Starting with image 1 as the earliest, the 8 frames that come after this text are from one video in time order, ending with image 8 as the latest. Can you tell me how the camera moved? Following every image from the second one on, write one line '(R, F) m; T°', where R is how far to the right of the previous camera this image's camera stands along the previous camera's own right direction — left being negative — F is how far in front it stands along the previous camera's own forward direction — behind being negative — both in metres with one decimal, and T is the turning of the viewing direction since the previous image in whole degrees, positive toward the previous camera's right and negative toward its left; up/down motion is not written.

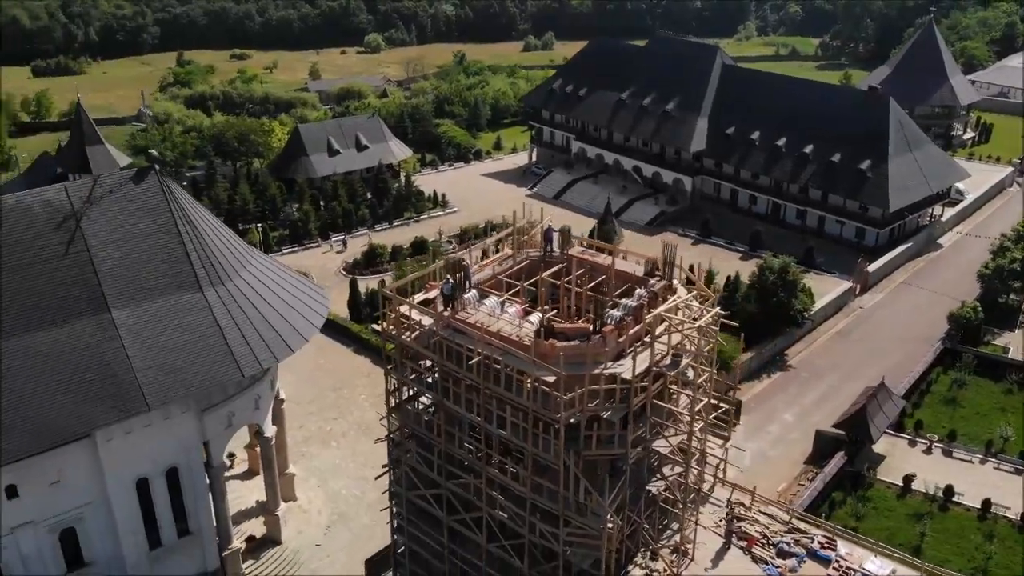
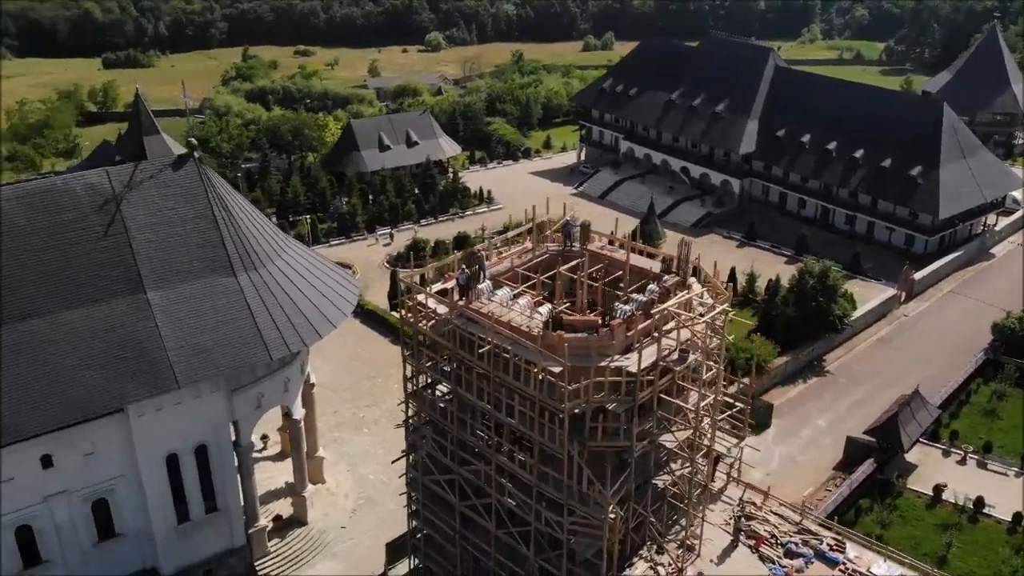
(+1.1, -0.4) m; -4°
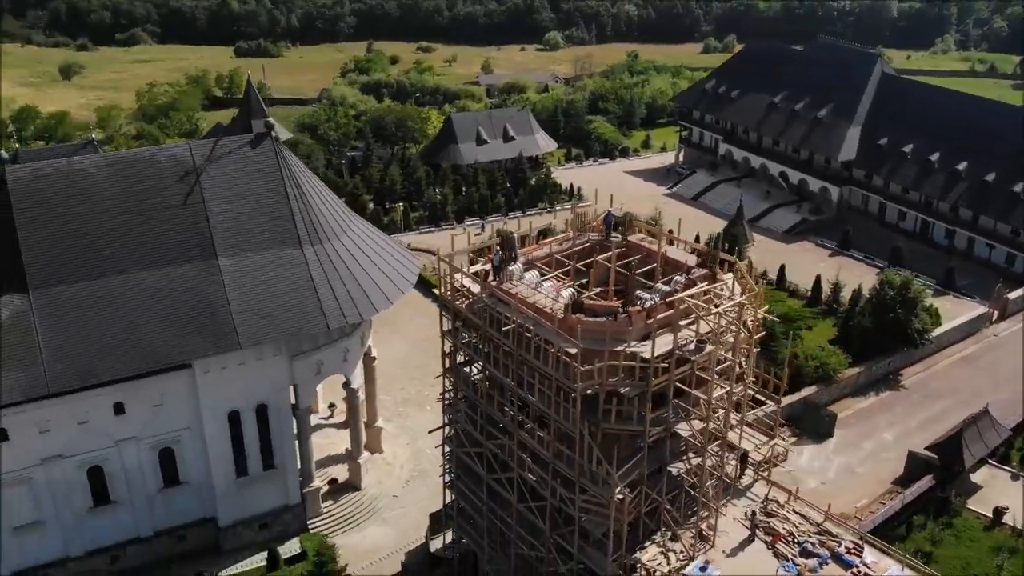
(+2.2, -0.8) m; -7°
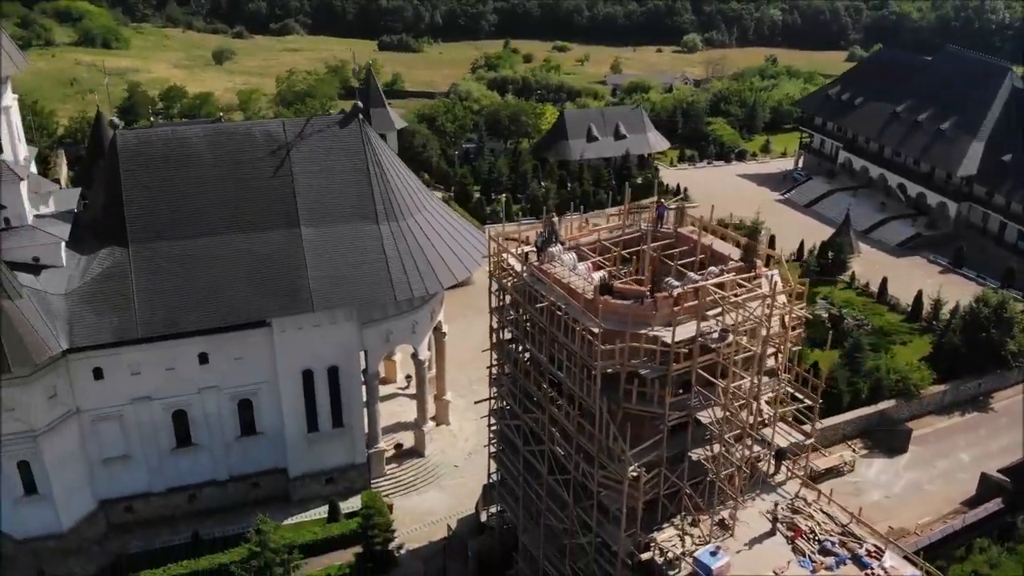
(+2.5, -1.0) m; -8°
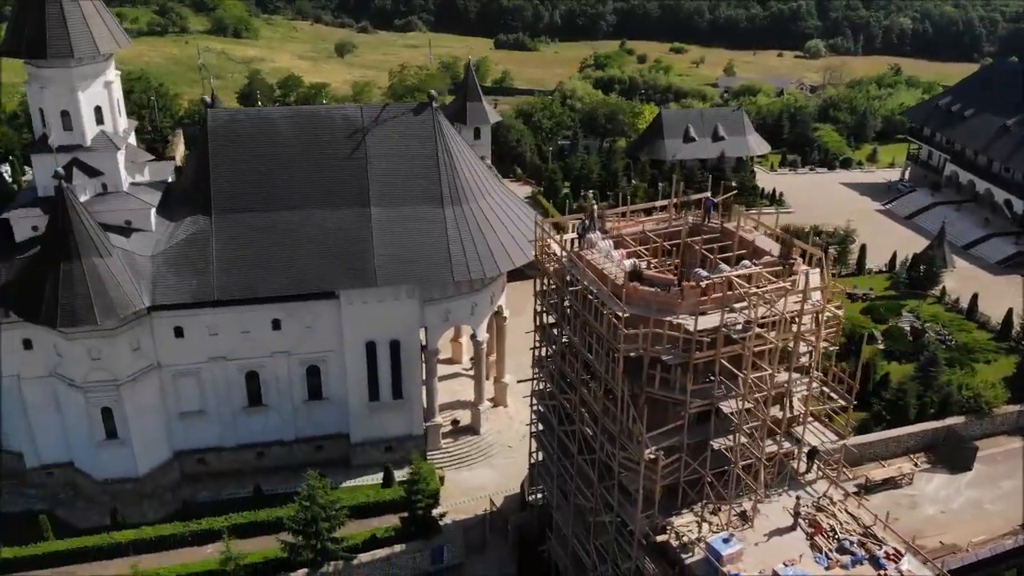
(+2.1, -0.9) m; -7°
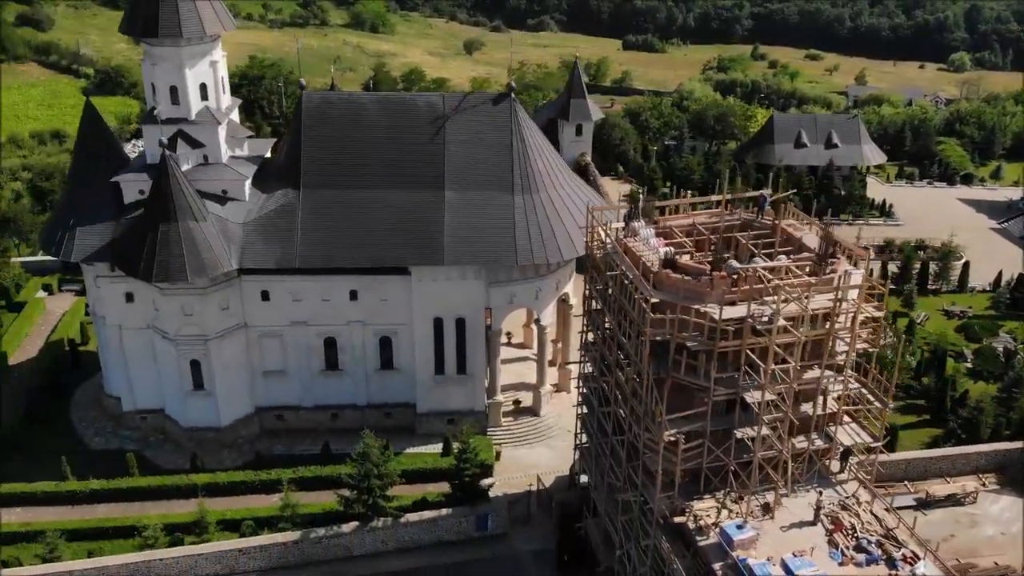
(+2.4, -1.1) m; -7°
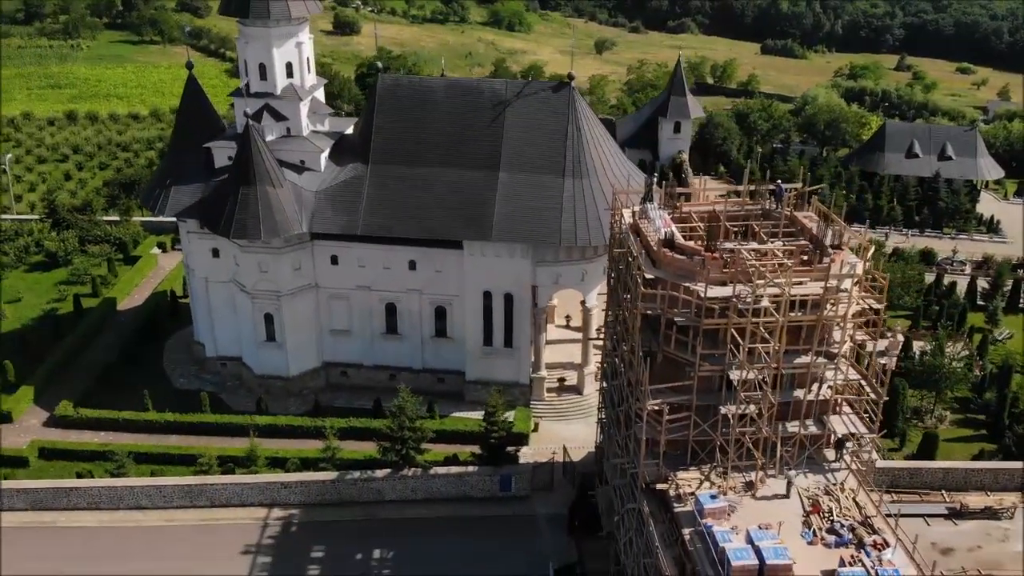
(+3.8, -1.7) m; -8°
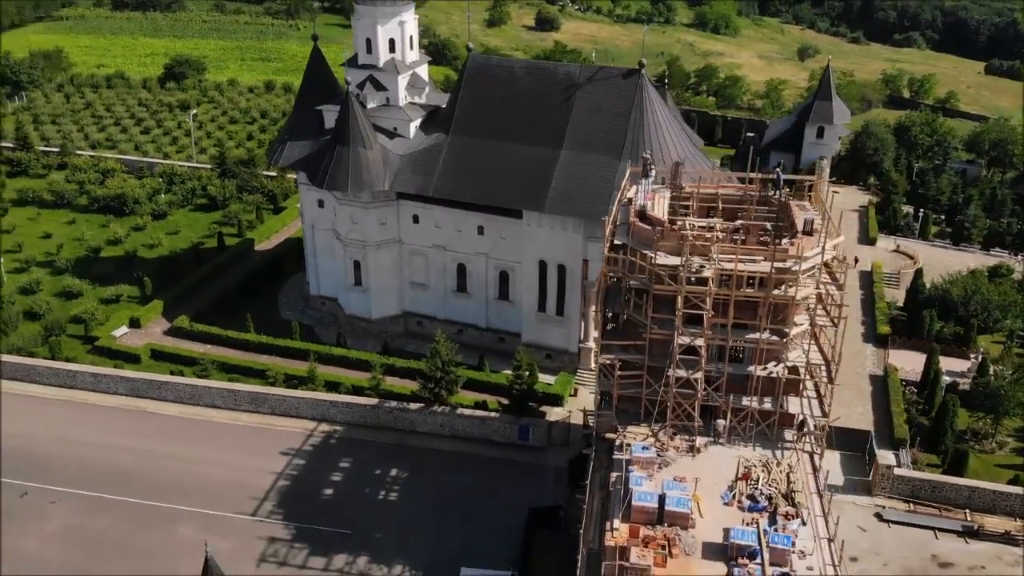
(+7.3, -2.3) m; -13°
